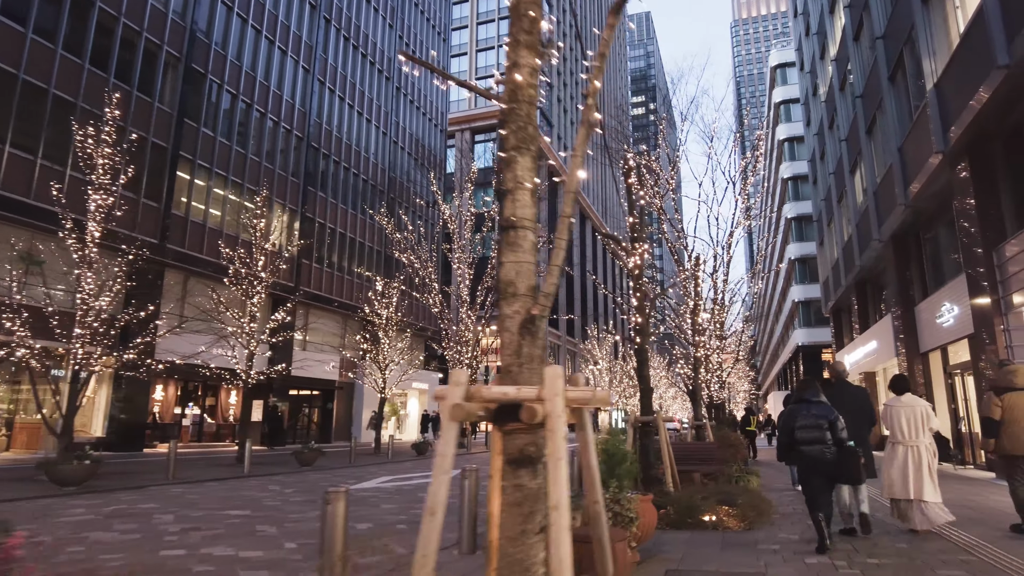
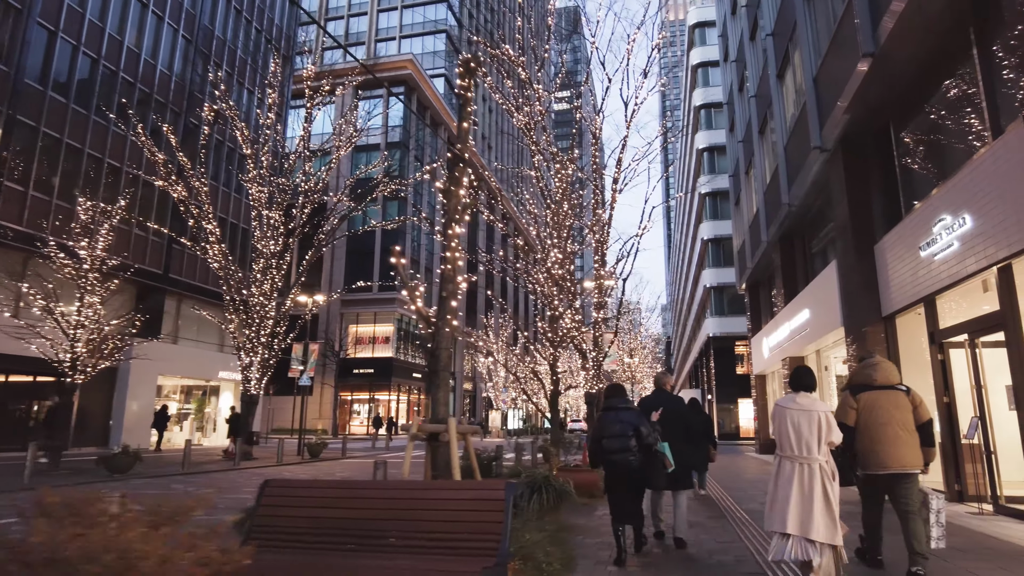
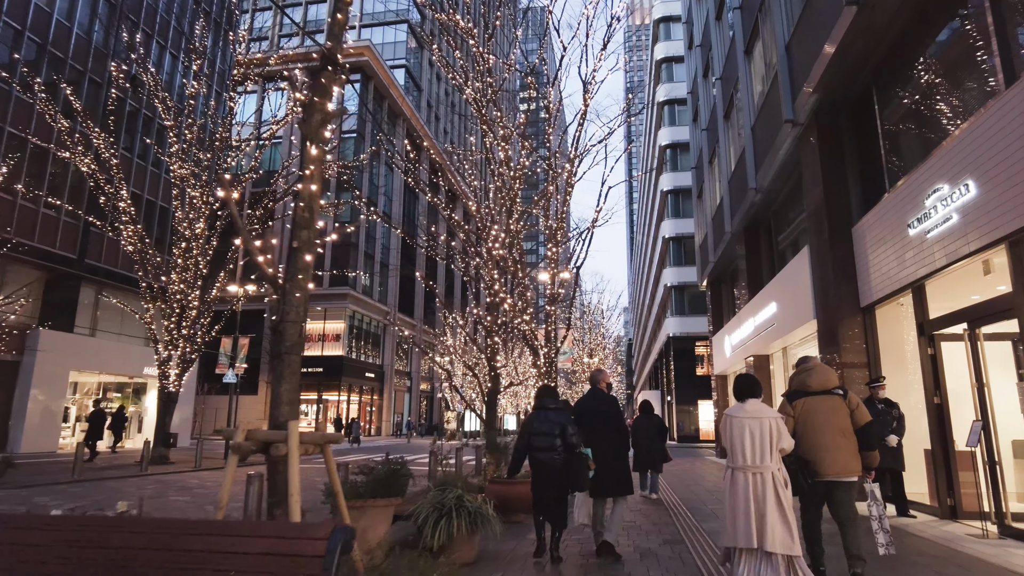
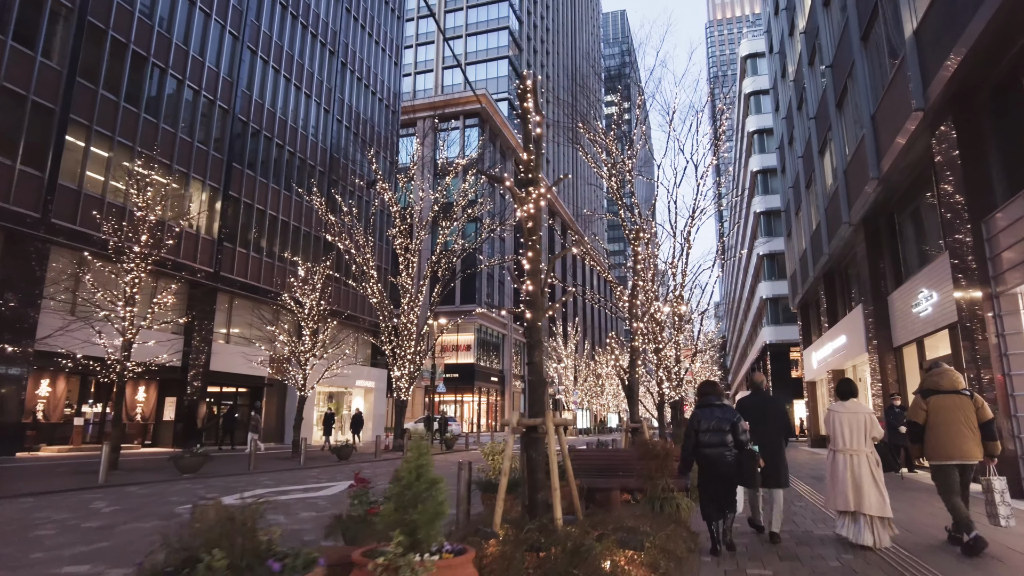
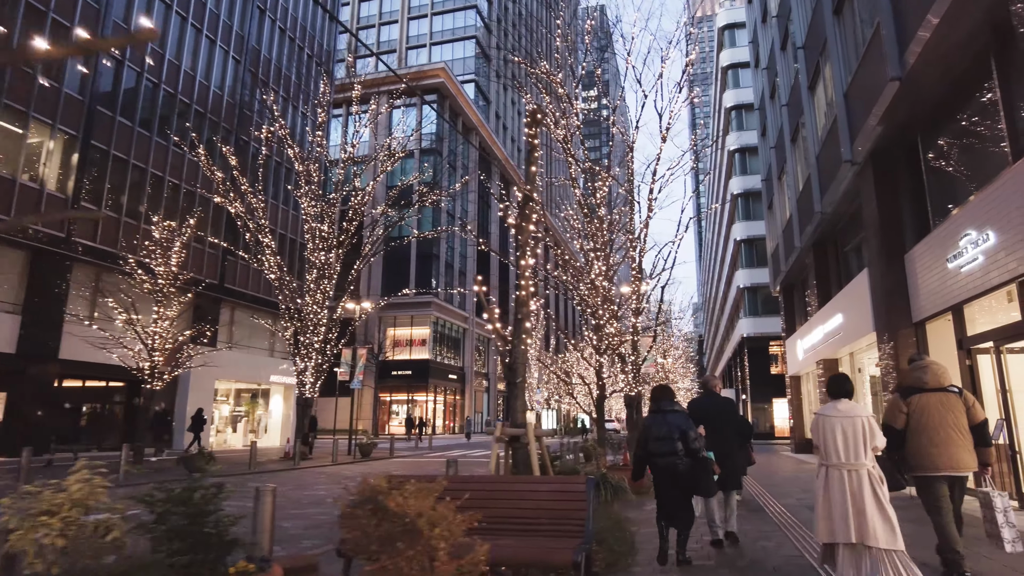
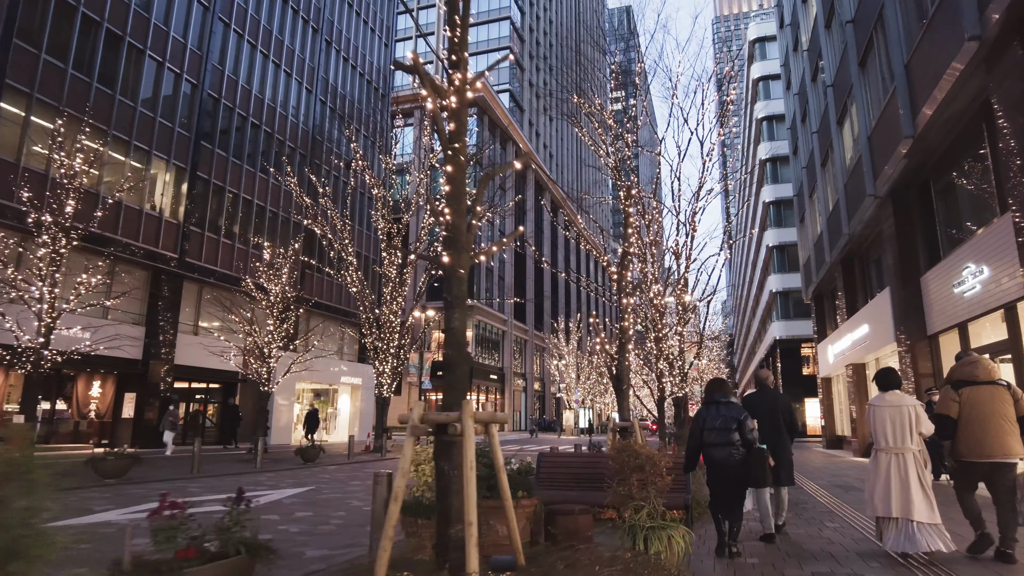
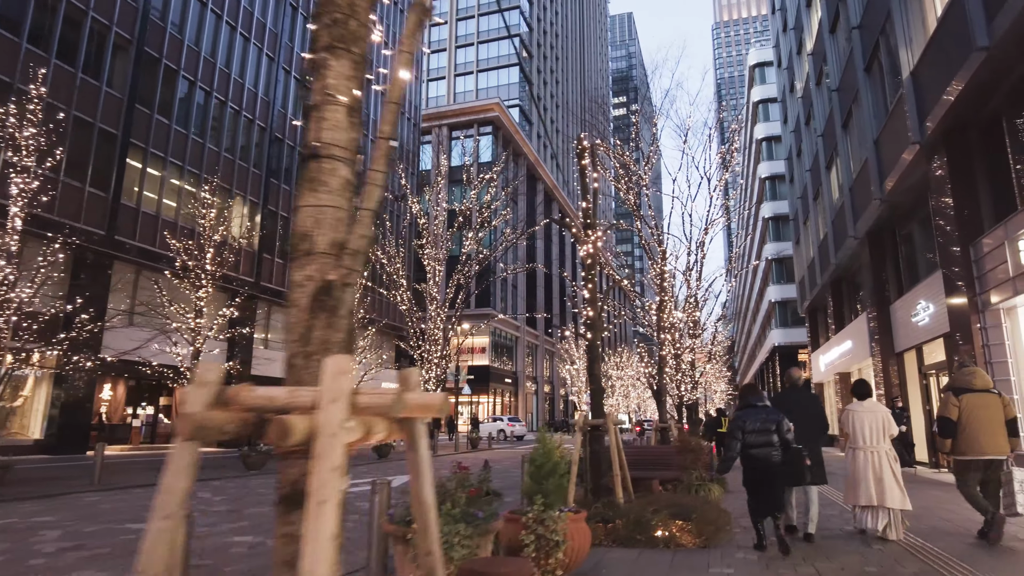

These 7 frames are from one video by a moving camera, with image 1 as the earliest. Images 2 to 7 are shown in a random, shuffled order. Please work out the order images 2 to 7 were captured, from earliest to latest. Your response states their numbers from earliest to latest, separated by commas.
7, 4, 6, 5, 2, 3
